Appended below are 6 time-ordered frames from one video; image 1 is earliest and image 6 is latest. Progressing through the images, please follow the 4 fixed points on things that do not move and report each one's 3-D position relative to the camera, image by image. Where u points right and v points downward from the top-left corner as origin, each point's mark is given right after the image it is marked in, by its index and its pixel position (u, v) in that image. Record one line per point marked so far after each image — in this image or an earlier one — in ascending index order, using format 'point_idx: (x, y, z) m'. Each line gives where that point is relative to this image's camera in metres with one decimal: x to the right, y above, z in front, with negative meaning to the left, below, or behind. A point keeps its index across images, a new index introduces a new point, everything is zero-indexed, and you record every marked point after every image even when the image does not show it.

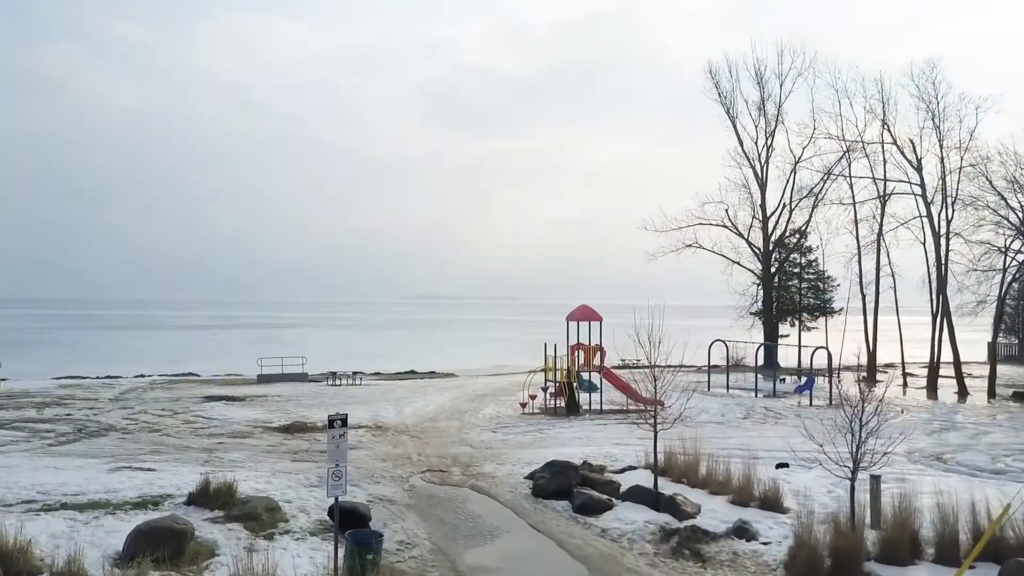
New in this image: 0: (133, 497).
0: (-5.8, -3.2, +11.6) m
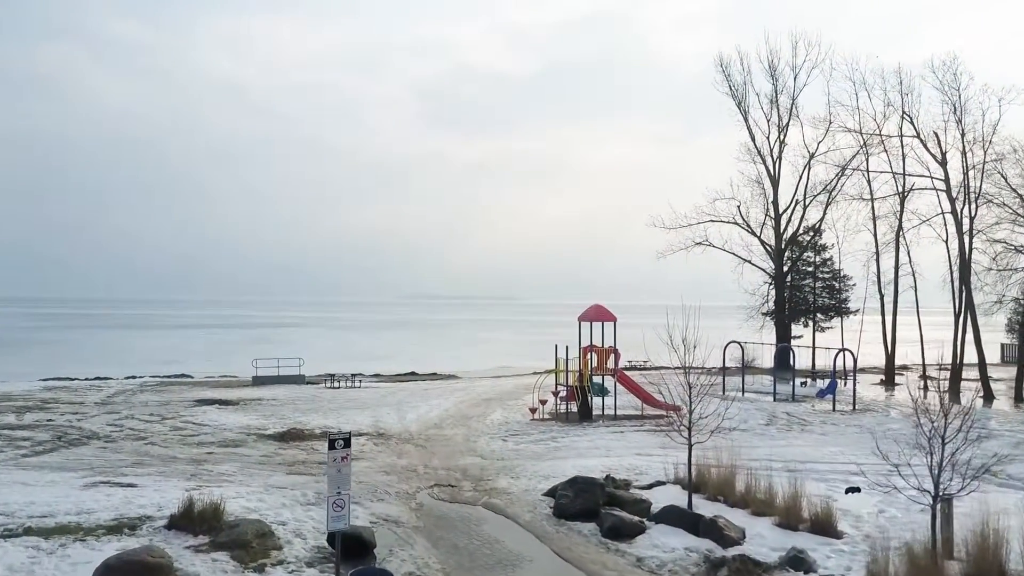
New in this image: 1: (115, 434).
0: (-5.5, -3.2, +10.3) m
1: (-9.6, -3.5, +18.0) m
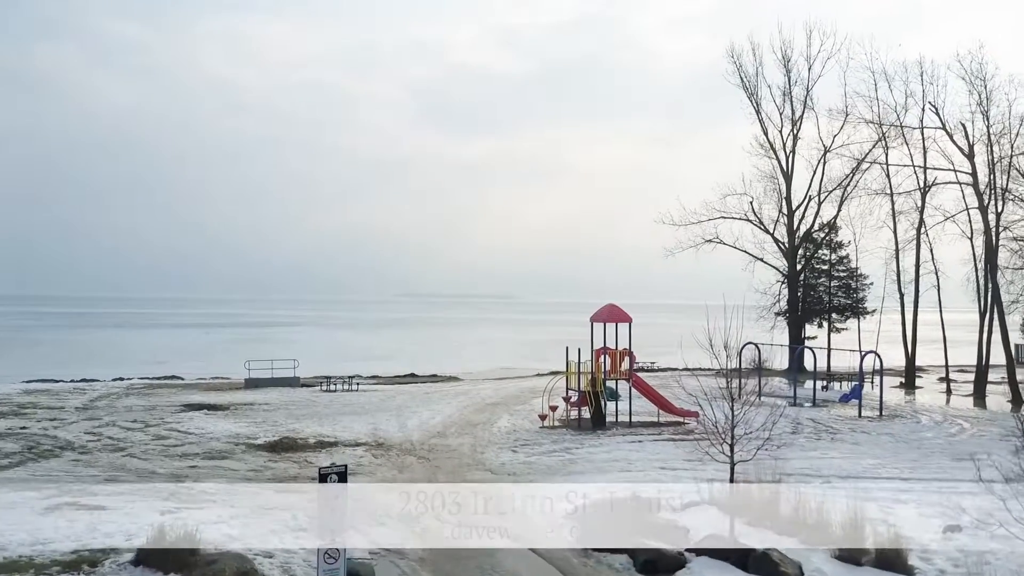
0: (-5.3, -3.2, +8.9) m
1: (-9.3, -3.5, +16.6) m
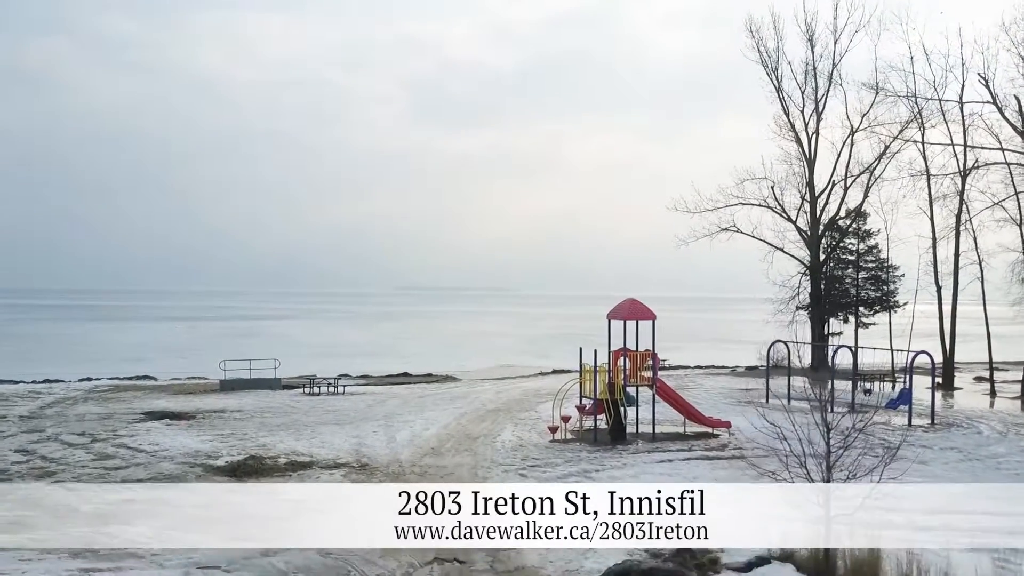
0: (-5.1, -3.1, +6.2) m
1: (-9.2, -3.3, +13.9) m
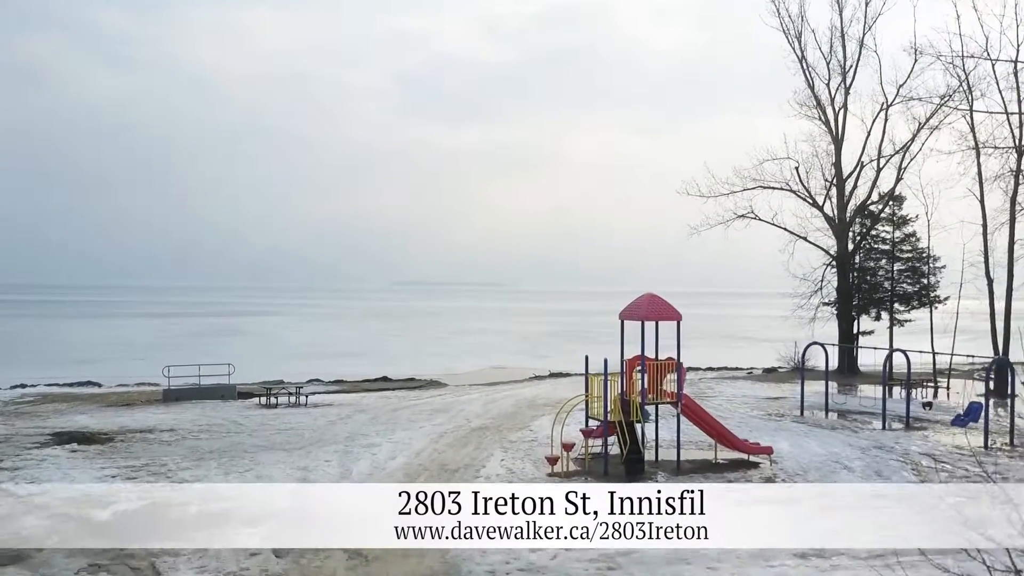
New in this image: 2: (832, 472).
0: (-5.3, -3.0, +2.5) m
1: (-9.4, -3.2, +10.2) m
2: (+6.0, -3.4, +13.9) m
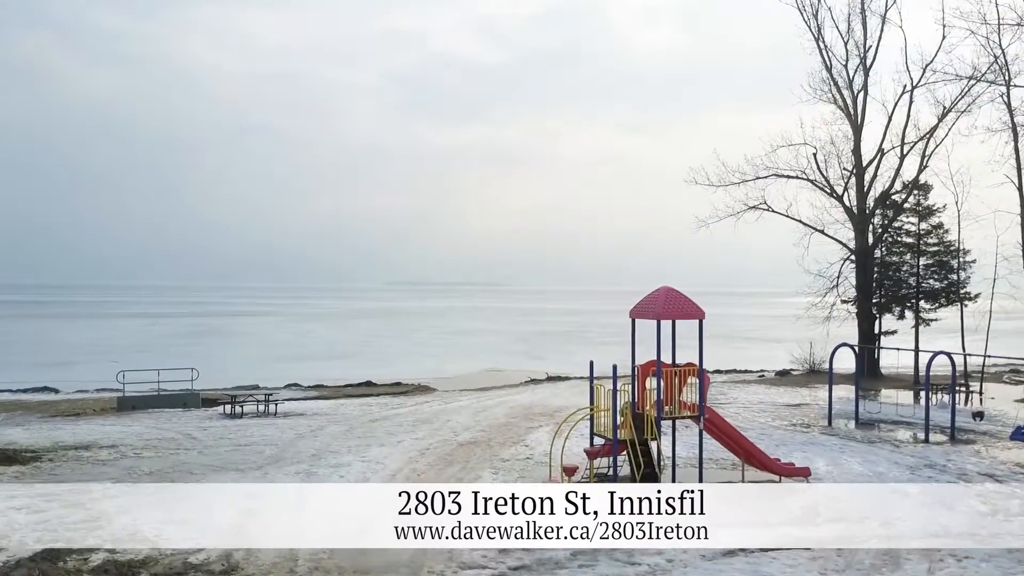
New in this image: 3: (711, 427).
0: (-5.4, -2.9, +0.3) m
1: (-9.5, -3.1, +8.0) m
2: (+5.8, -3.3, +11.7) m
3: (+3.3, -2.2, +12.6) m
